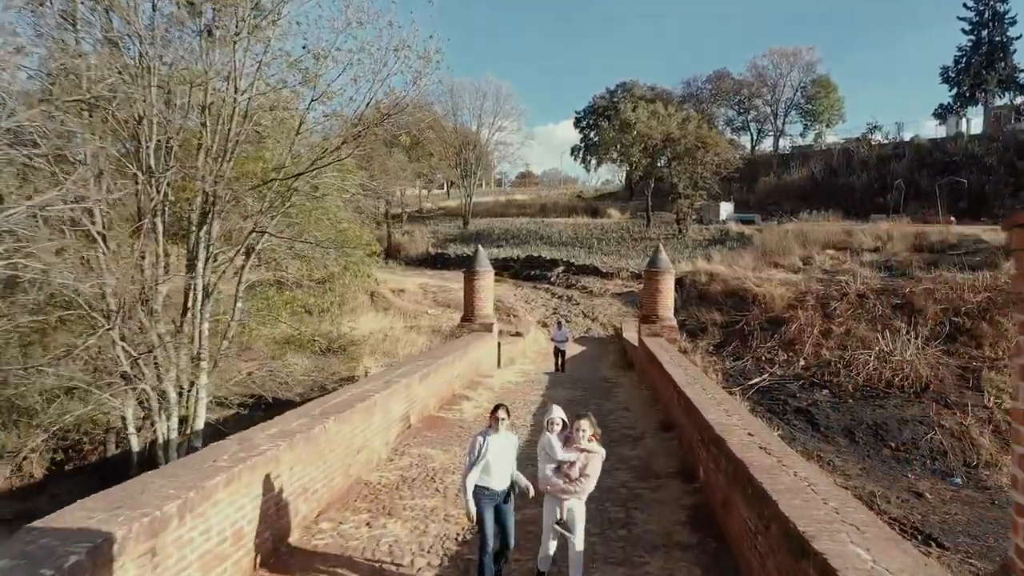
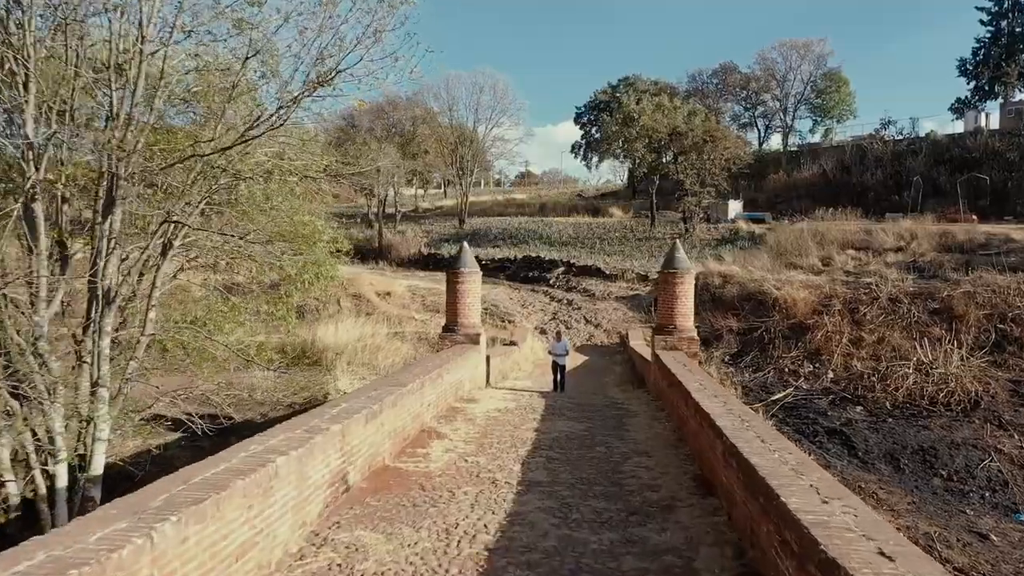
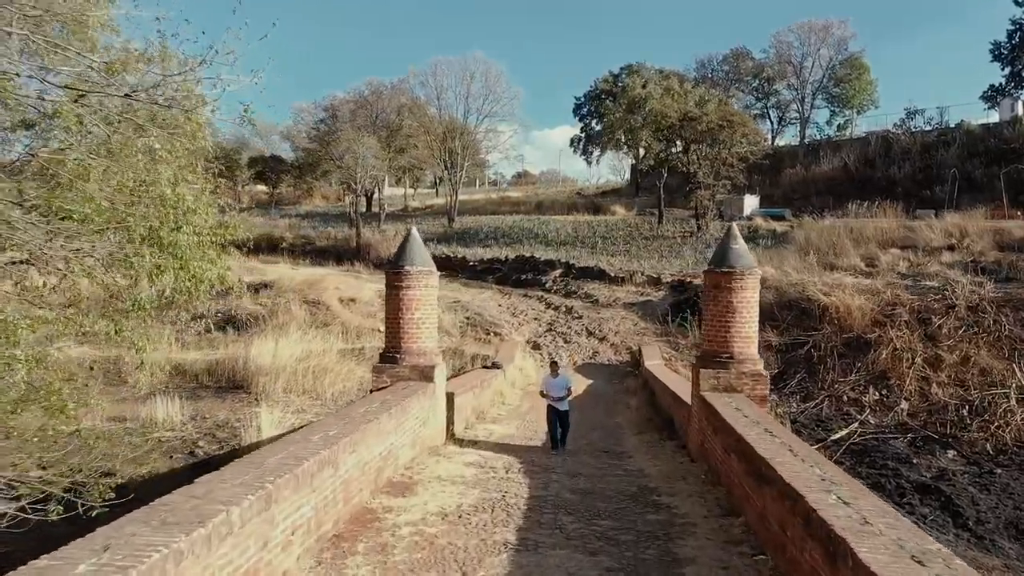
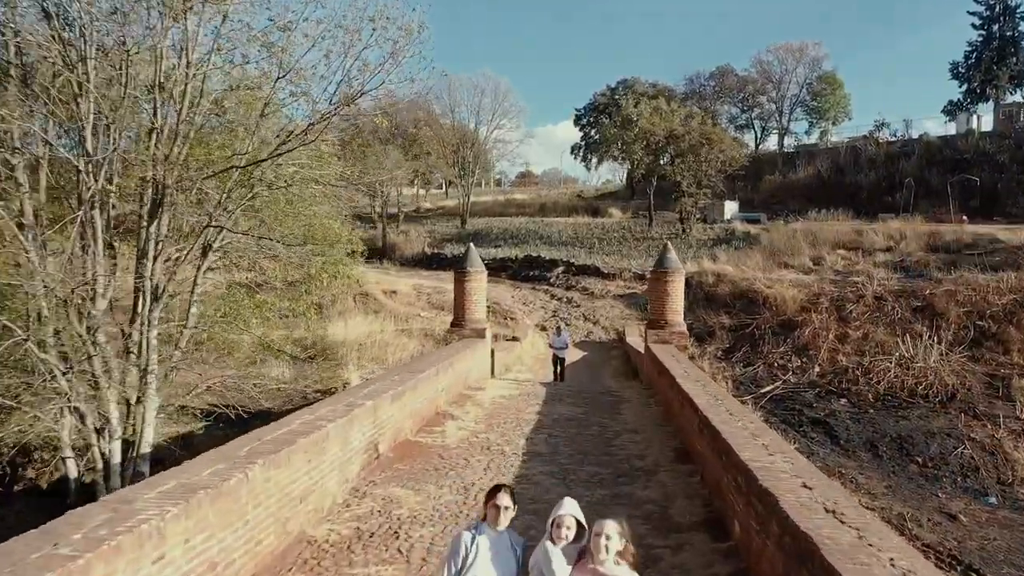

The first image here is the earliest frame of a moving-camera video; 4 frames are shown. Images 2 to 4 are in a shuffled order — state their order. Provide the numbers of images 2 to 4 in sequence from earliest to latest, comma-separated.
4, 2, 3
